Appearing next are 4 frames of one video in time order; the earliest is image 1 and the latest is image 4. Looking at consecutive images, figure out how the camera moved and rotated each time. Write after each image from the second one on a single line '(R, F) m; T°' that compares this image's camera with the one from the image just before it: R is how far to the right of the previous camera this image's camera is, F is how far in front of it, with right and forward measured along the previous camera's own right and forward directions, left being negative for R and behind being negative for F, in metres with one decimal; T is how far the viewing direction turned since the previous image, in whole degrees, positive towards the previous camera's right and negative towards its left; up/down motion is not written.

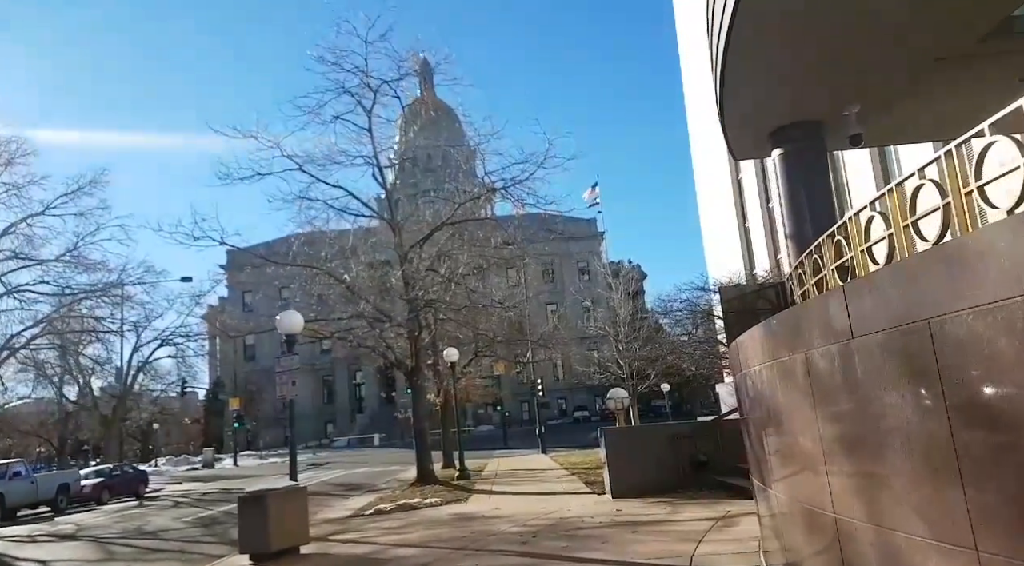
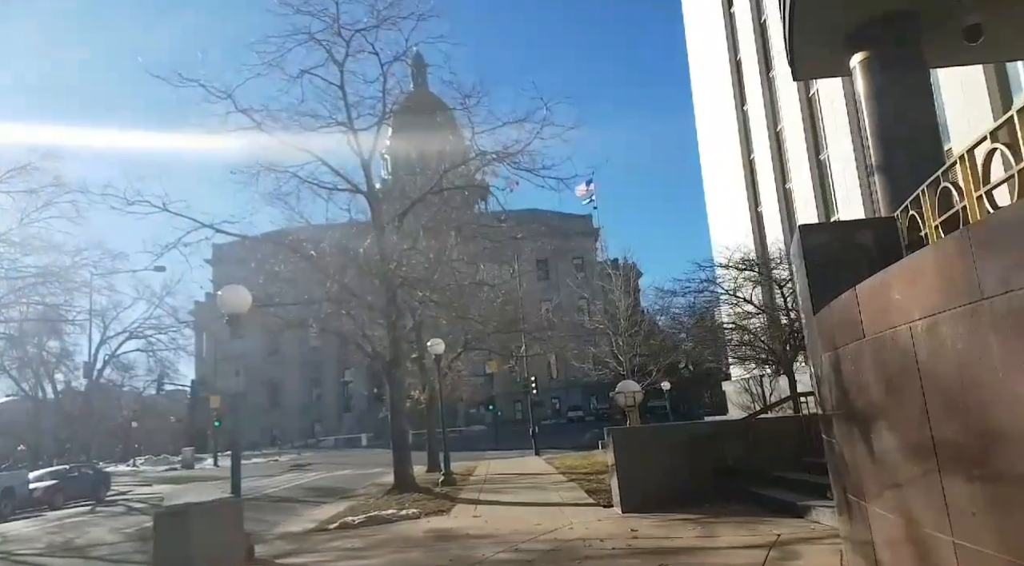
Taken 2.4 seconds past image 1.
(0.0, +2.2) m; 0°
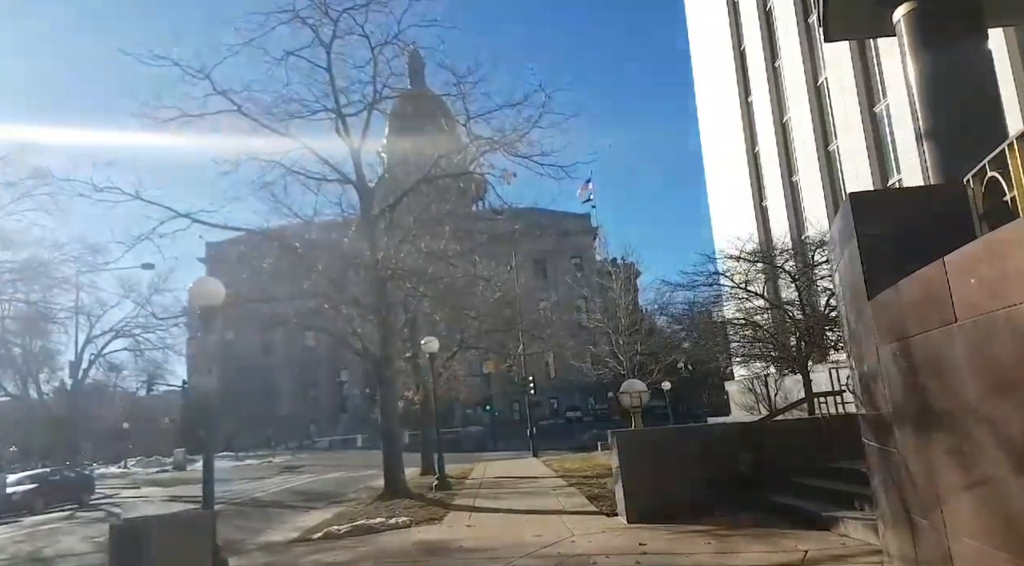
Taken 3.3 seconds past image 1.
(0.0, +0.8) m; 0°
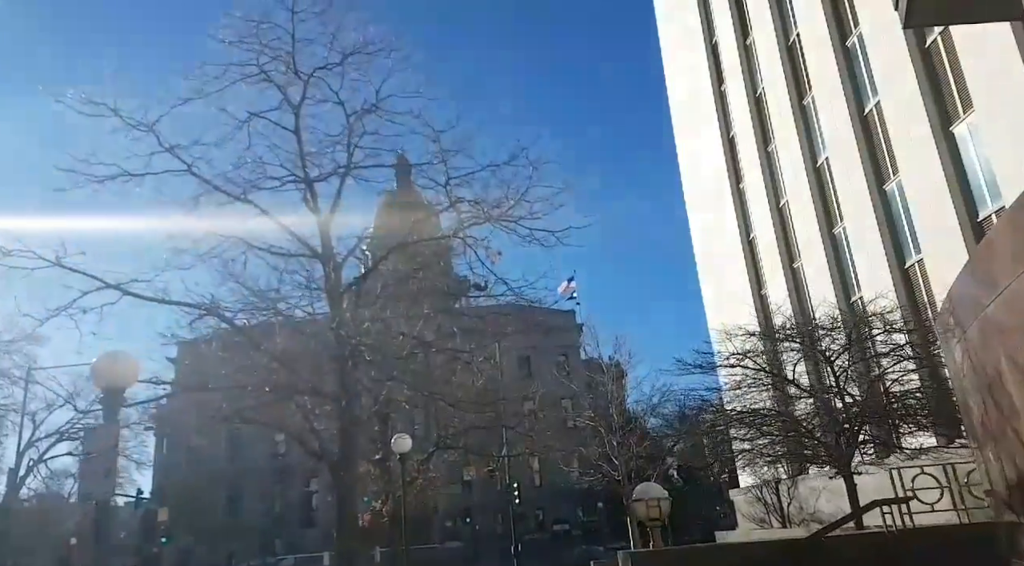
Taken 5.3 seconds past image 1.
(-0.1, +2.0) m; +1°
